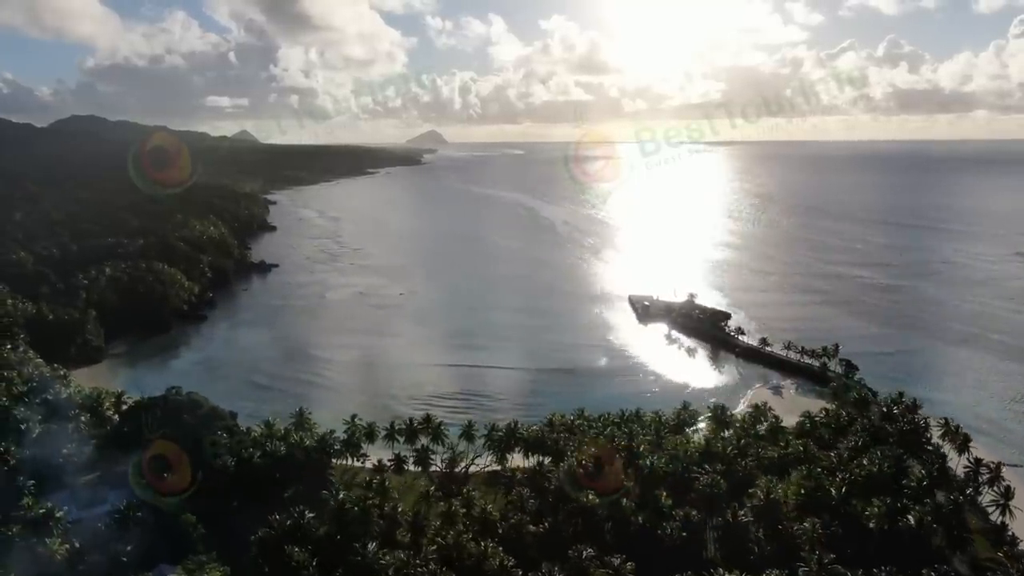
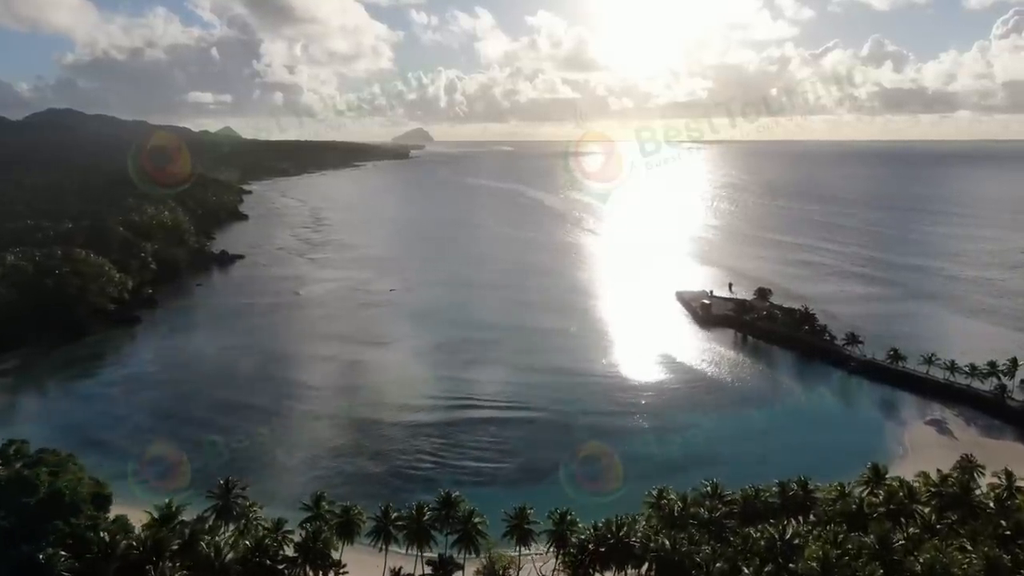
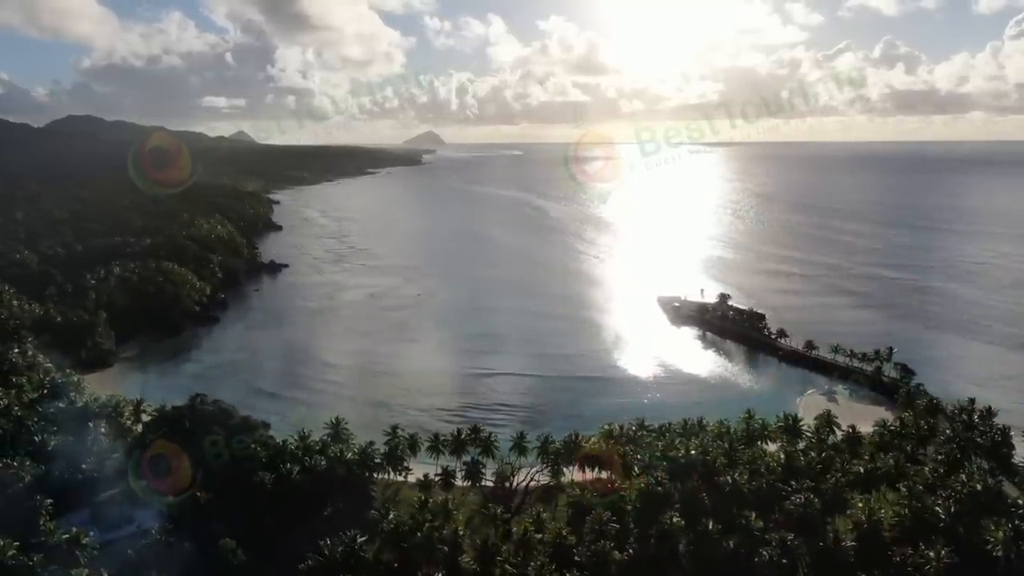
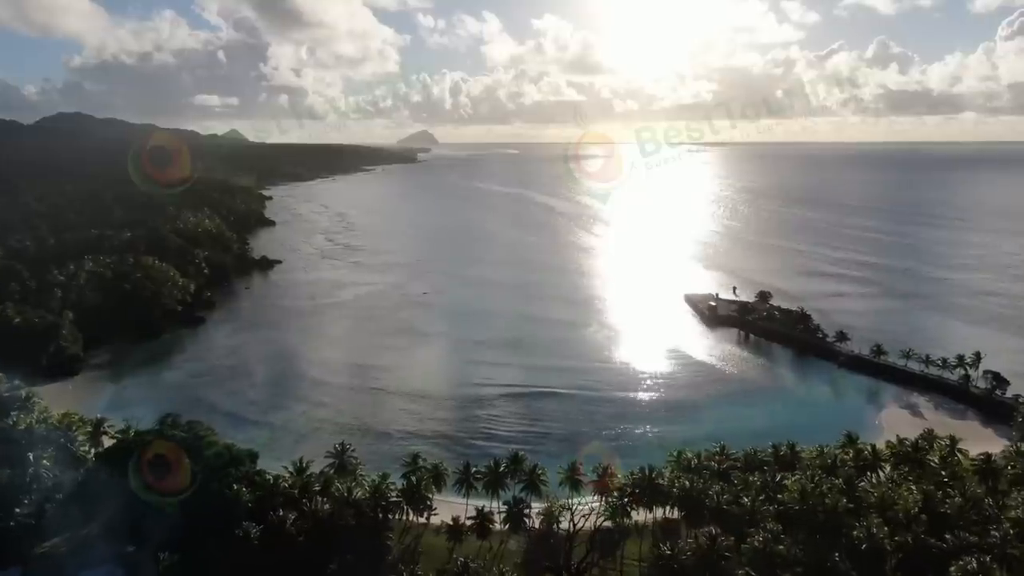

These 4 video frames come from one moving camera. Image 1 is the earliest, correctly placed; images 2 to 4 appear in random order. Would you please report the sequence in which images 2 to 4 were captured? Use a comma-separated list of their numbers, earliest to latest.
3, 4, 2
